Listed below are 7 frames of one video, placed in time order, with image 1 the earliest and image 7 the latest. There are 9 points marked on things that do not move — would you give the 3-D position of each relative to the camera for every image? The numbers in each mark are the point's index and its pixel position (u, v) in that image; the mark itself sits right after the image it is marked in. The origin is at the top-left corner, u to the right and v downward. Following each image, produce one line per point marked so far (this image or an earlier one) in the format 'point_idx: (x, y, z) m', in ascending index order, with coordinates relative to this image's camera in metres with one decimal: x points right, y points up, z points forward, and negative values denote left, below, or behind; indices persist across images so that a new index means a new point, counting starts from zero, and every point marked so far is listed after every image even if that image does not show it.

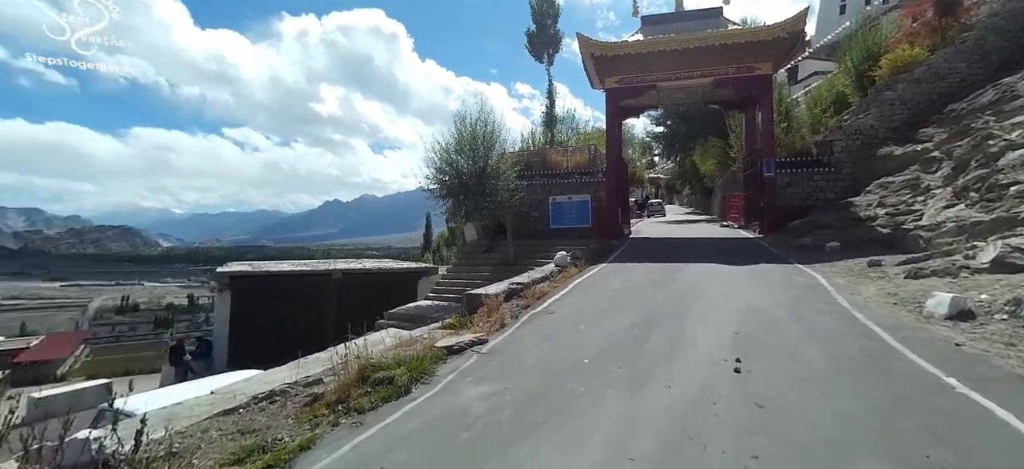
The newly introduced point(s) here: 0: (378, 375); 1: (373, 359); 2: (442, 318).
0: (-2.1, -2.2, +7.7) m
1: (-2.3, -2.1, +8.3) m
2: (-1.8, -2.1, +12.9) m
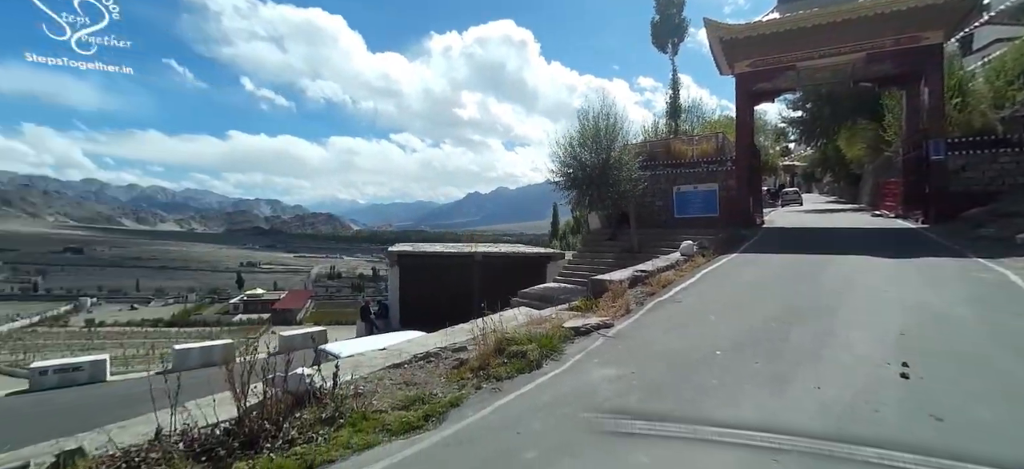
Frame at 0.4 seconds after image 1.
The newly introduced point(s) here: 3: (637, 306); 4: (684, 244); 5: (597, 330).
0: (0.0, -2.0, +8.7) m
1: (-0.1, -1.9, +9.4) m
2: (+1.6, -1.8, +13.7) m
3: (+3.0, -1.7, +11.9) m
4: (+6.1, -0.4, +17.7) m
5: (+1.8, -2.0, +10.3) m
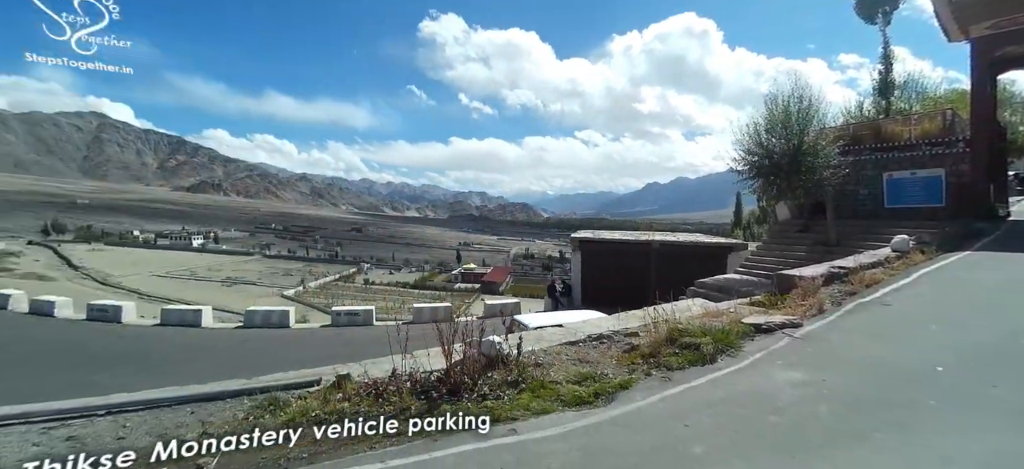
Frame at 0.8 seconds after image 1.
0: (+3.1, -1.8, +8.8) m
1: (+3.2, -1.7, +9.4) m
2: (+6.3, -1.6, +13.0) m
3: (+7.0, -1.6, +10.8) m
4: (+11.9, -0.1, +15.2) m
5: (+5.3, -1.8, +9.7) m
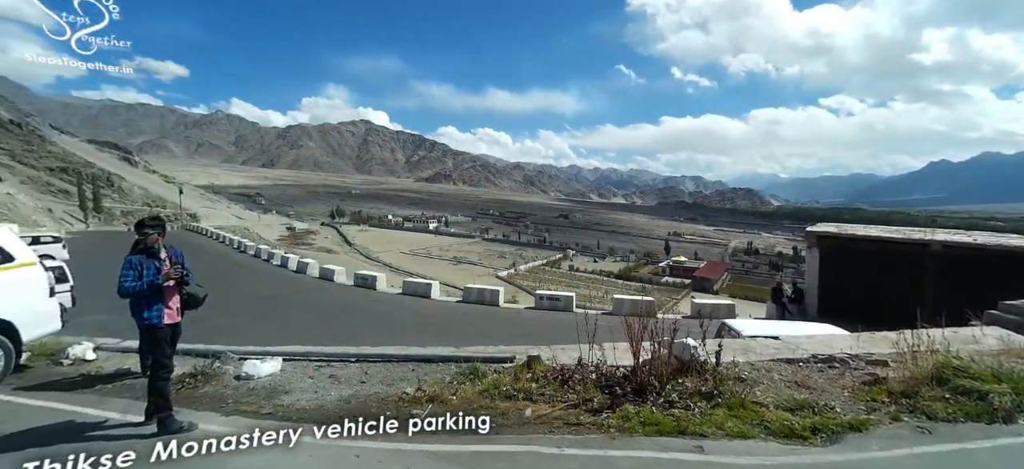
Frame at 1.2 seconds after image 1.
0: (+6.3, -1.8, +6.7) m
1: (+6.7, -1.7, +7.2) m
2: (+10.9, -1.7, +9.1) m
3: (+10.6, -1.7, +6.8) m
4: (+17.0, -0.4, +8.8) m
5: (+8.7, -1.9, +6.6) m
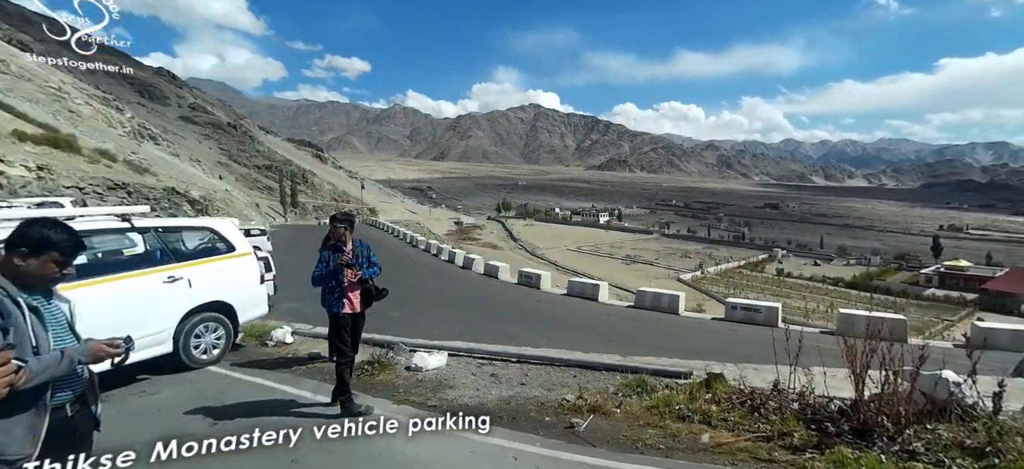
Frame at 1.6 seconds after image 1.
0: (+8.0, -1.9, +3.8) m
1: (+8.6, -1.8, +4.2) m
2: (+13.2, -1.8, +4.8) m
3: (+12.2, -1.8, +2.6) m
4: (+18.9, -0.6, +2.6) m
5: (+10.3, -1.9, +3.0) m
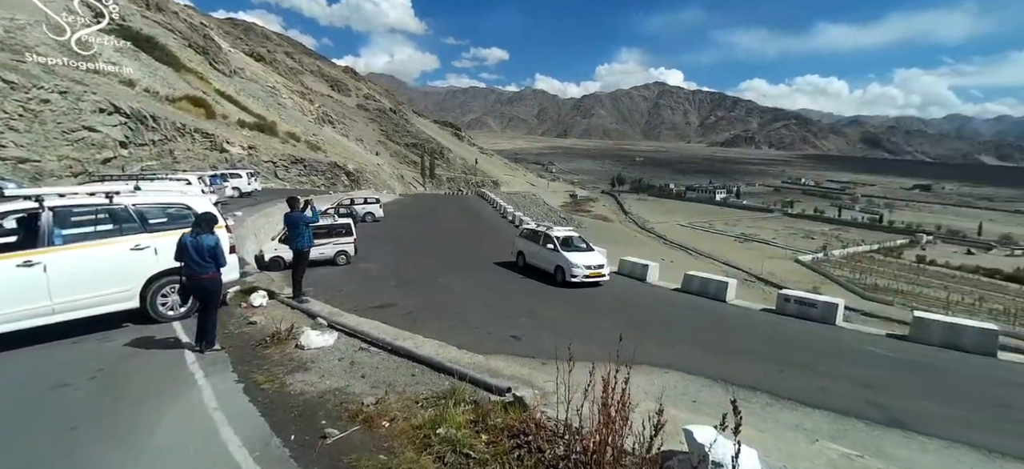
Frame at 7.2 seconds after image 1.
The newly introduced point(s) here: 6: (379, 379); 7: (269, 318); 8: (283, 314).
0: (+7.2, -2.2, -0.1) m
1: (+7.9, -2.1, -0.2) m
2: (+11.9, -2.5, -2.4) m
3: (+9.9, -2.4, -3.6) m
4: (+15.3, -1.7, -7.6) m
5: (+8.5, -2.4, -2.1) m
6: (-1.6, -1.8, +6.1) m
7: (-4.1, -1.4, +8.3) m
8: (-4.0, -1.4, +8.6) m
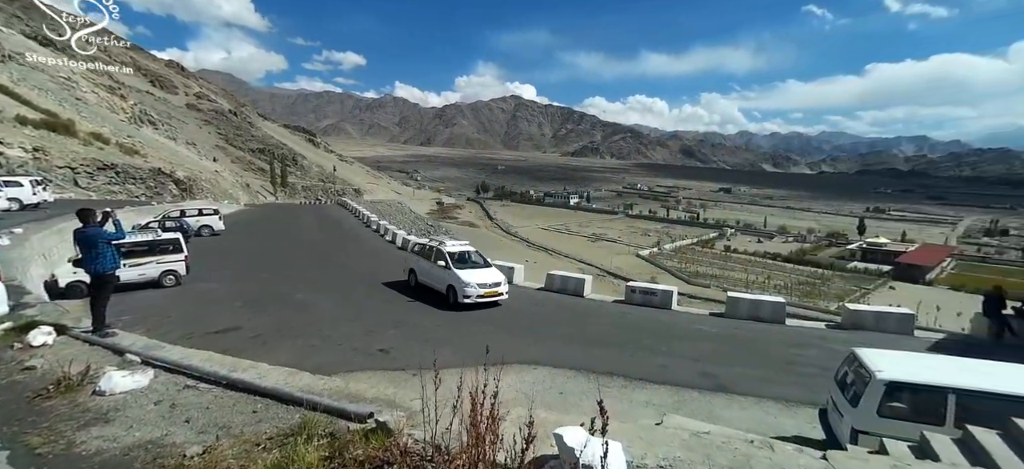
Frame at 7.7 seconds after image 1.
0: (+7.0, -2.0, +1.4) m
1: (+7.7, -1.8, +1.5) m
2: (+12.2, -2.1, +0.4) m
3: (+10.5, -2.0, -1.2) m
4: (+16.7, -1.1, -3.7) m
5: (+8.8, -2.1, -0.2) m
6: (-3.1, -1.9, +5.2) m
7: (-6.1, -1.7, +6.6) m
8: (-6.0, -1.7, +7.0) m
